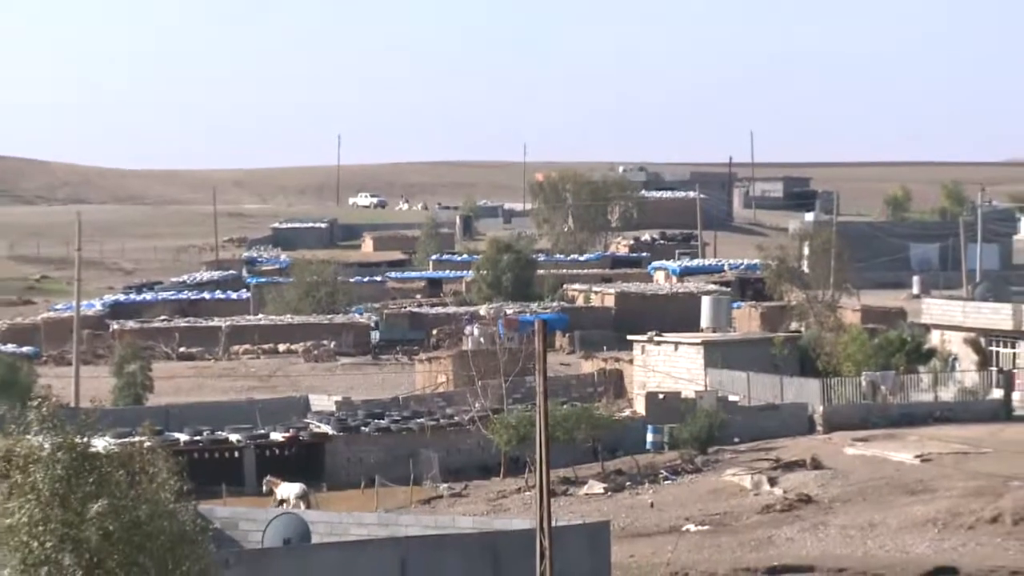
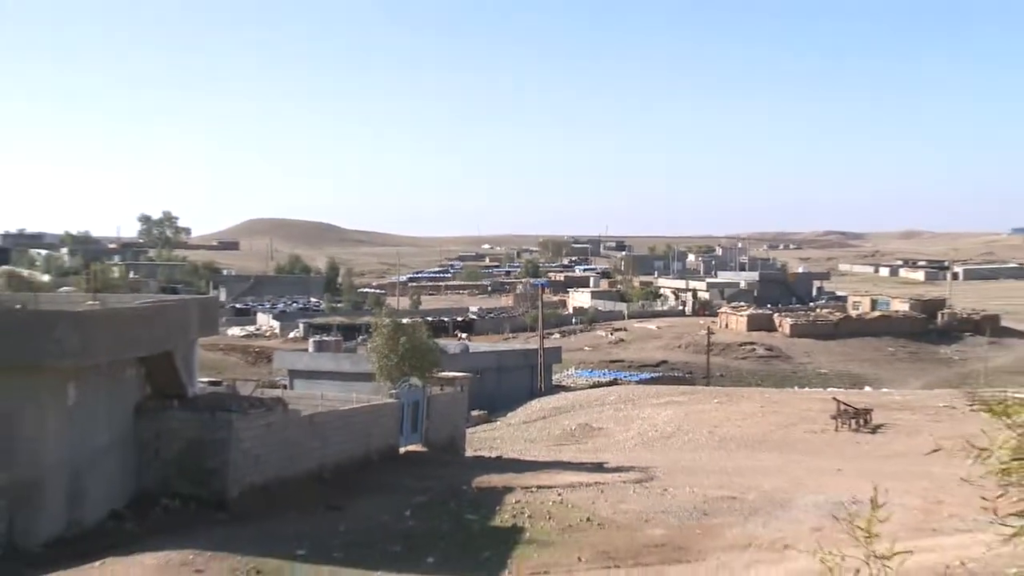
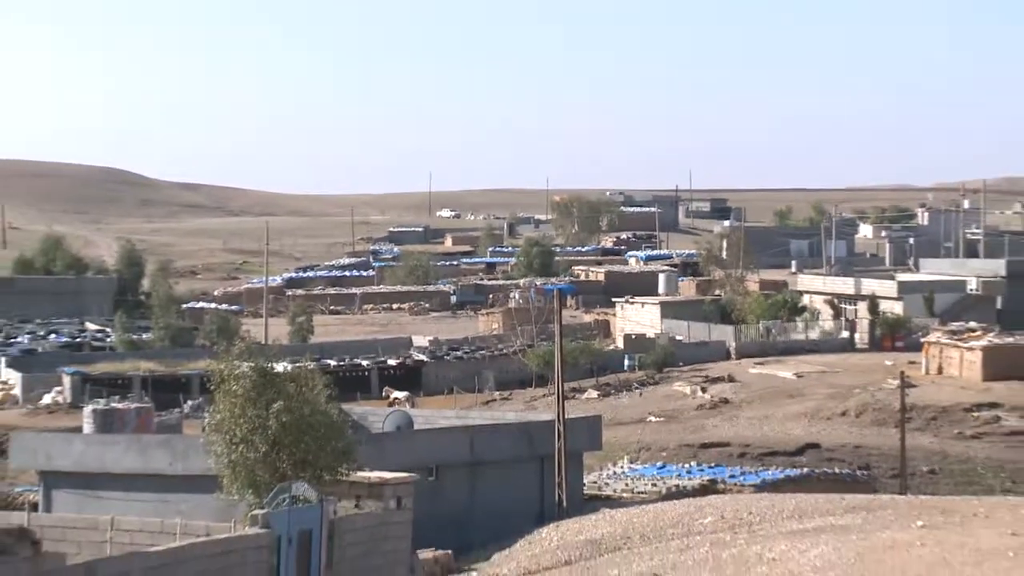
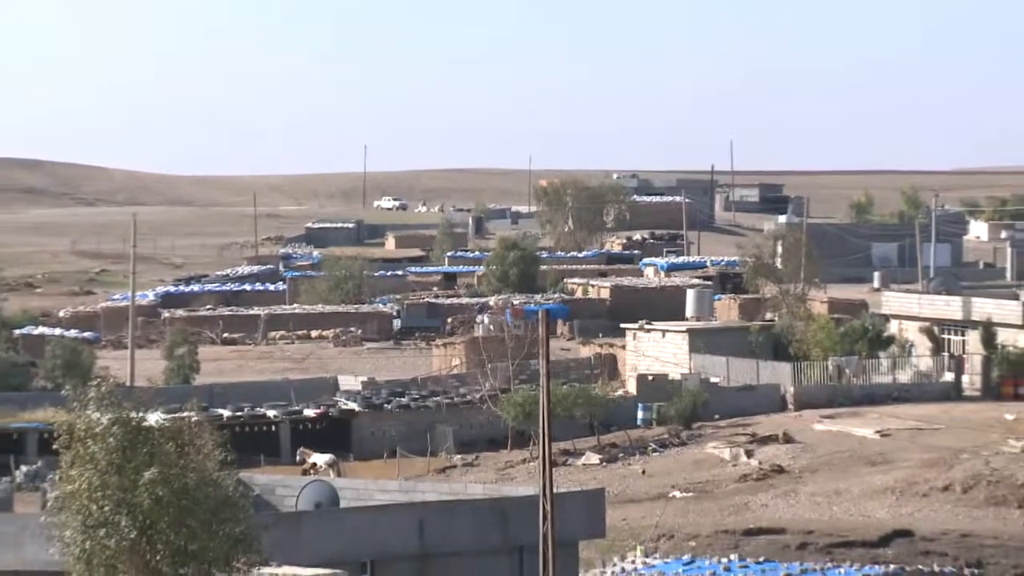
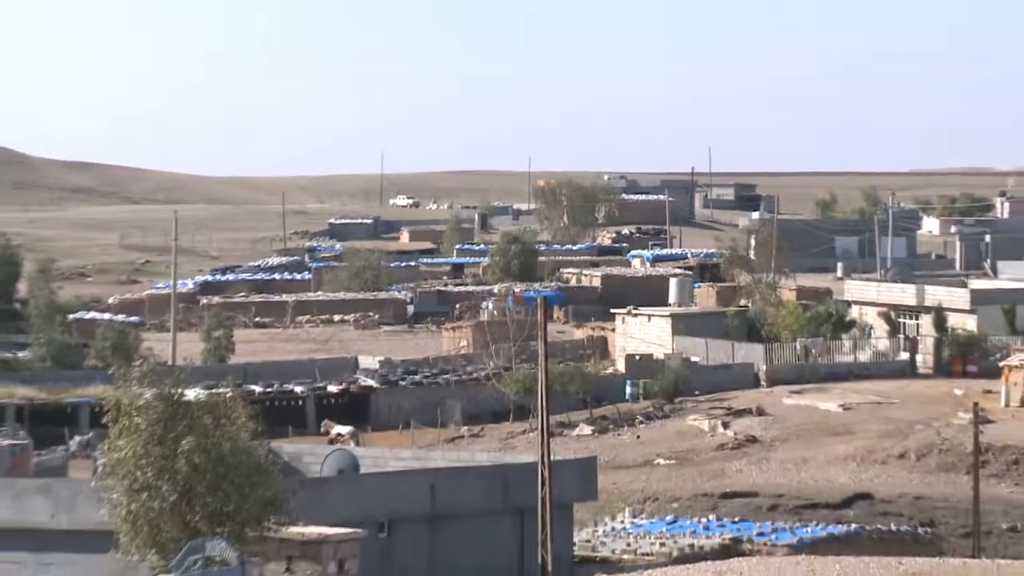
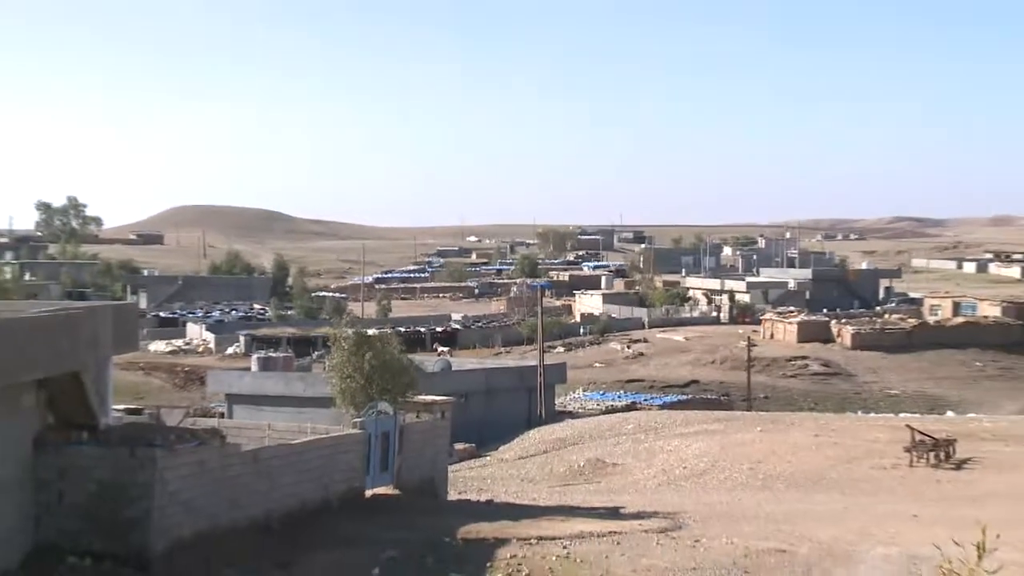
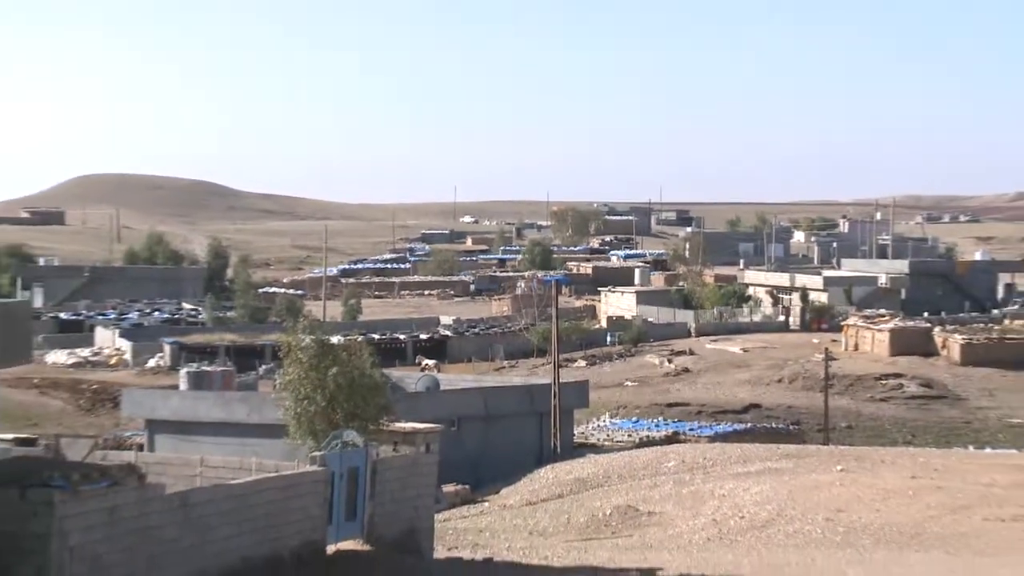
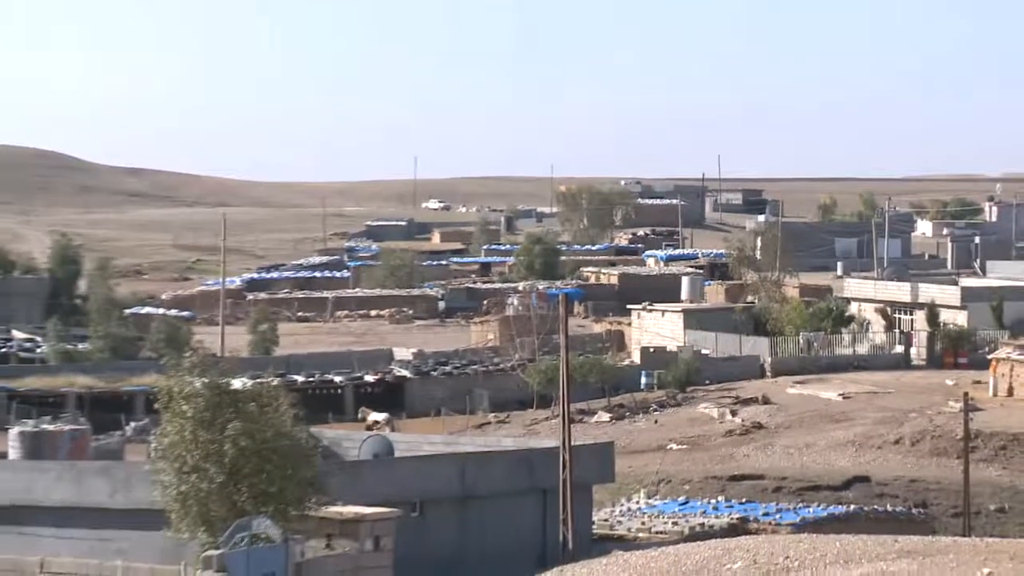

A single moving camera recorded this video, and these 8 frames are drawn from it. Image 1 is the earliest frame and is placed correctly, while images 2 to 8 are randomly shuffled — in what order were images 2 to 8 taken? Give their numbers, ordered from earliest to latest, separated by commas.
4, 5, 8, 3, 7, 6, 2
